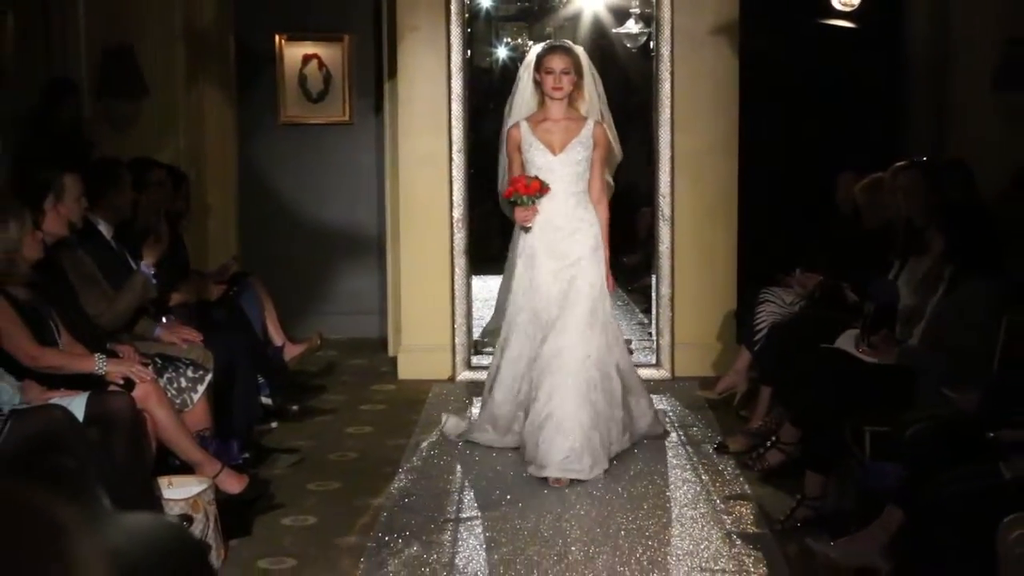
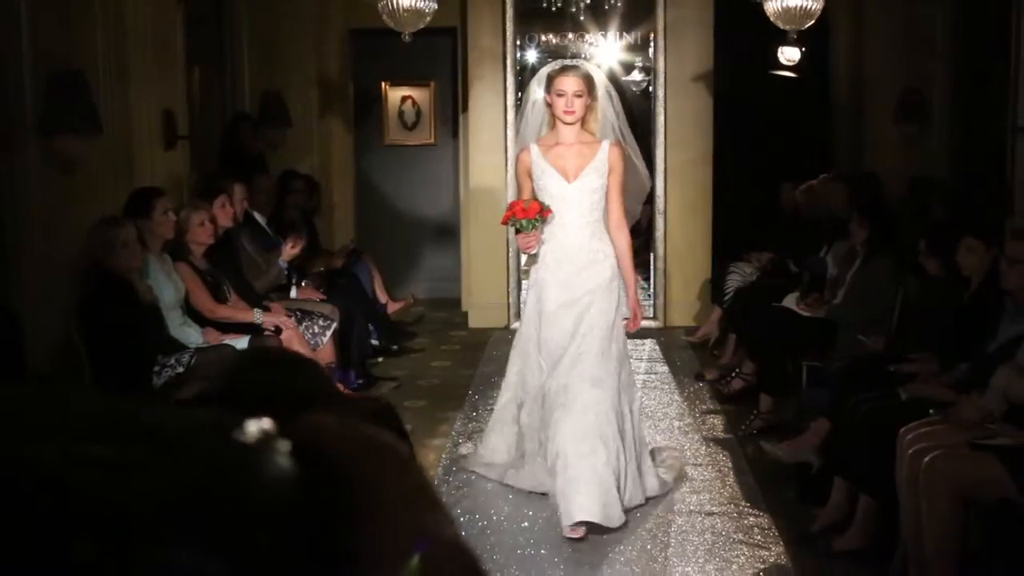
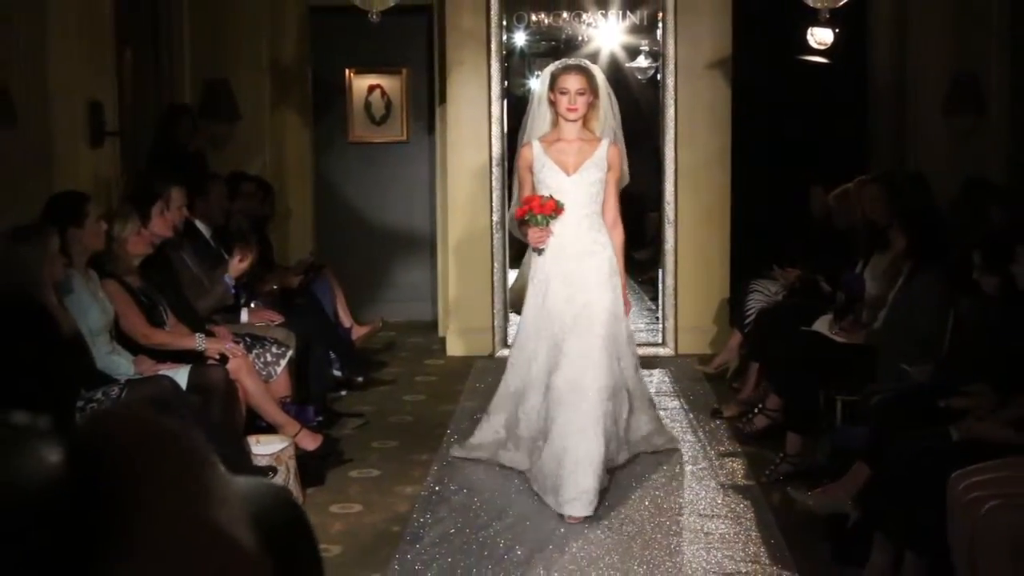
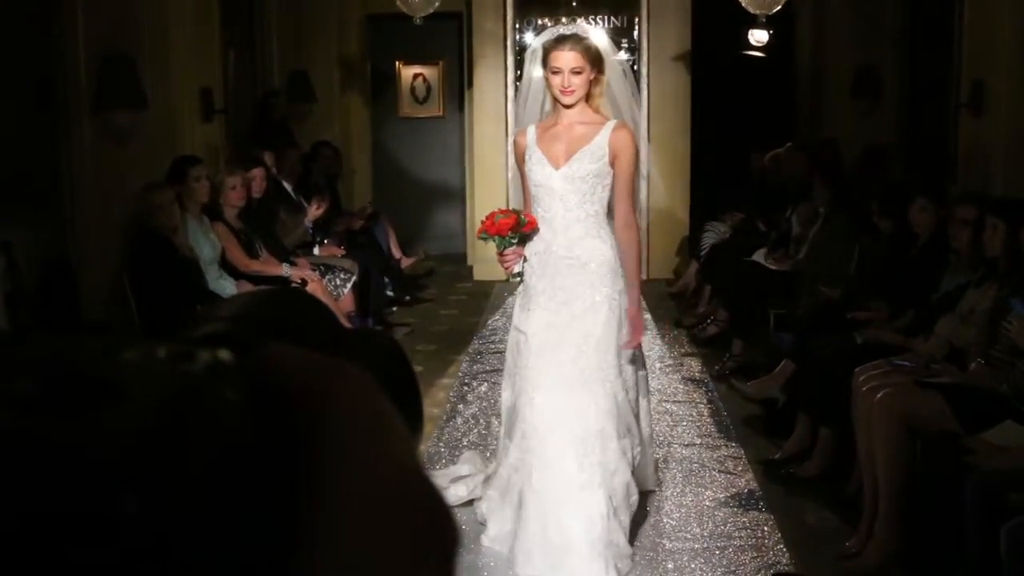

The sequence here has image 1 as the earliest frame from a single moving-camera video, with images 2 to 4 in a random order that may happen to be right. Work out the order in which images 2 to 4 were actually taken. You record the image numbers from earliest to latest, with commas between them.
3, 2, 4
